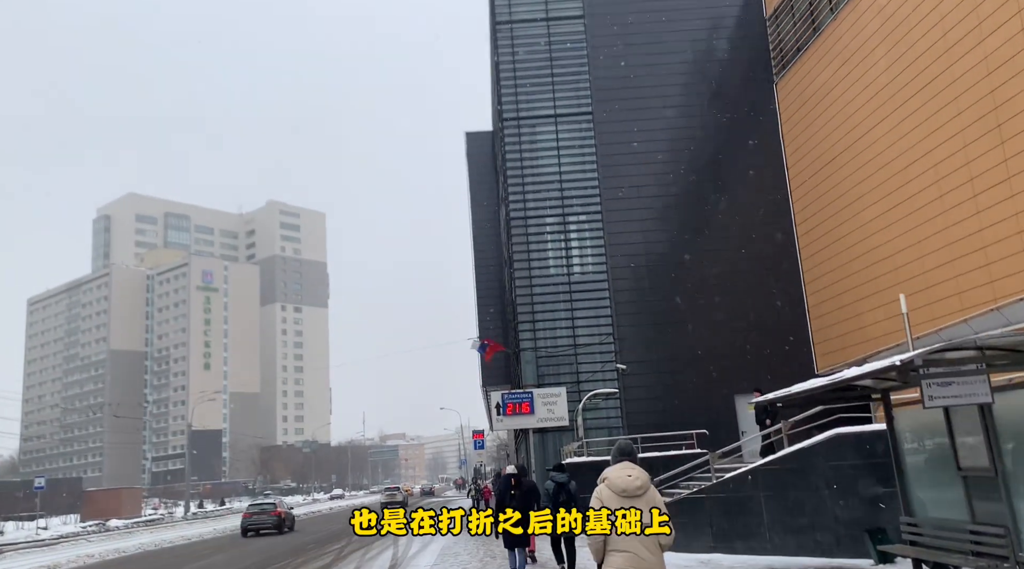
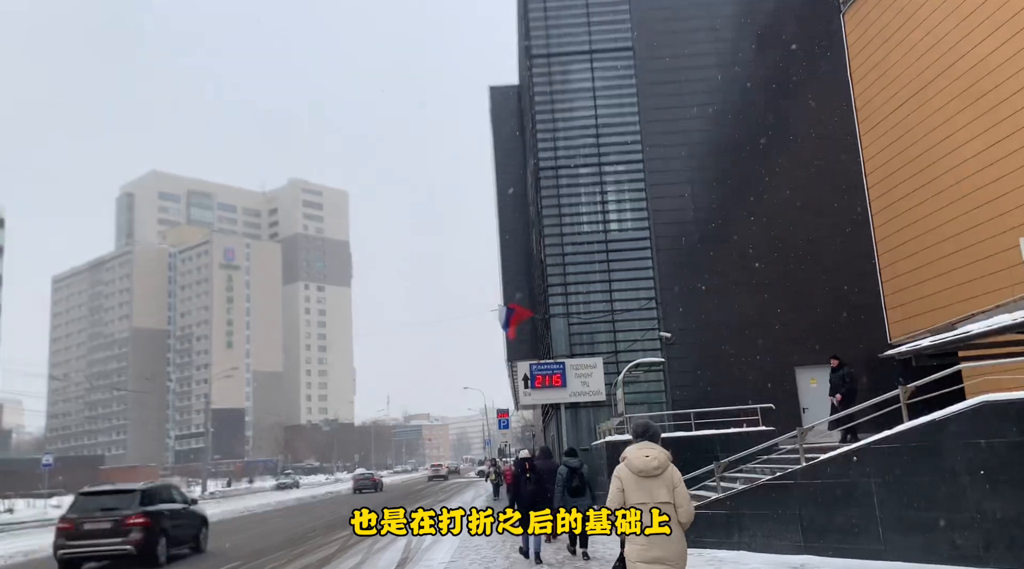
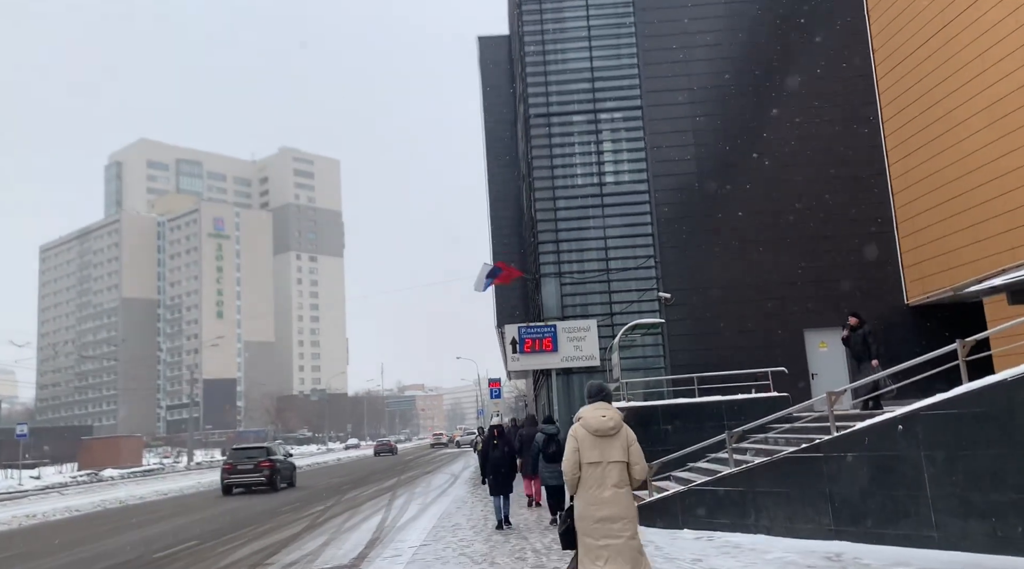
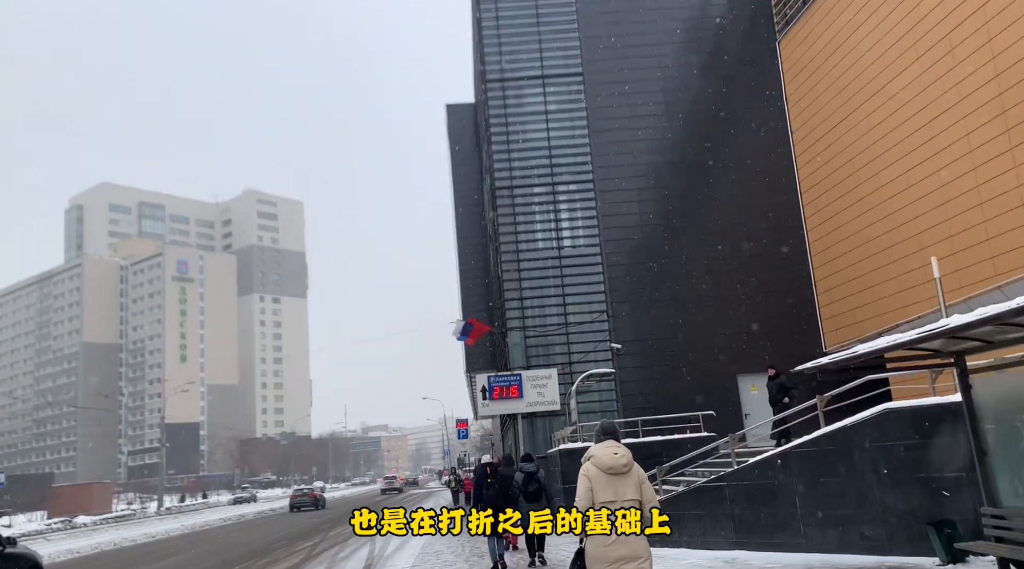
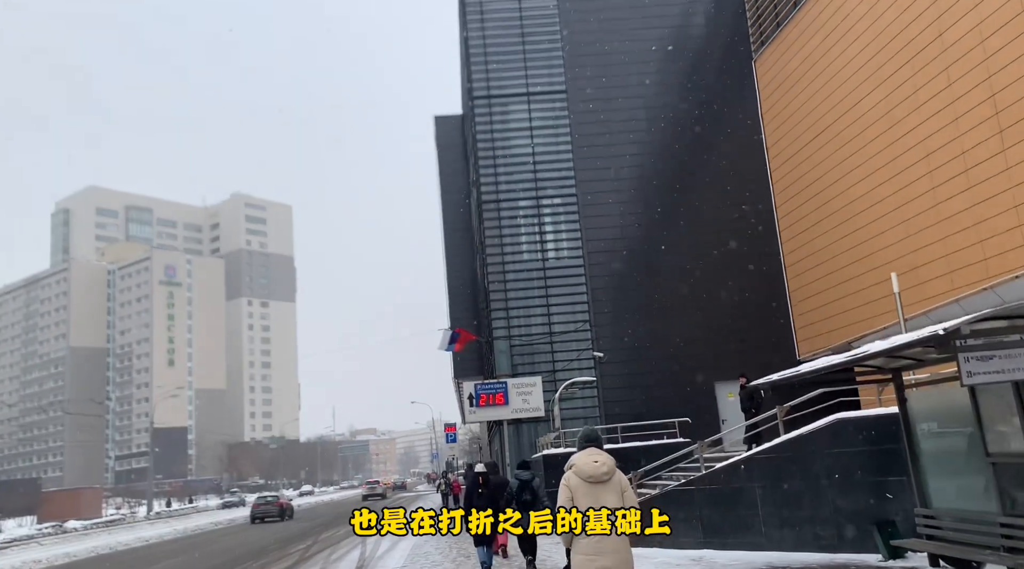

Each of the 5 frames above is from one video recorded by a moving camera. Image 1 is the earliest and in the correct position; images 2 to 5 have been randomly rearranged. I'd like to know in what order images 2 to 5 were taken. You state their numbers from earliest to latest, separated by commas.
5, 4, 2, 3
